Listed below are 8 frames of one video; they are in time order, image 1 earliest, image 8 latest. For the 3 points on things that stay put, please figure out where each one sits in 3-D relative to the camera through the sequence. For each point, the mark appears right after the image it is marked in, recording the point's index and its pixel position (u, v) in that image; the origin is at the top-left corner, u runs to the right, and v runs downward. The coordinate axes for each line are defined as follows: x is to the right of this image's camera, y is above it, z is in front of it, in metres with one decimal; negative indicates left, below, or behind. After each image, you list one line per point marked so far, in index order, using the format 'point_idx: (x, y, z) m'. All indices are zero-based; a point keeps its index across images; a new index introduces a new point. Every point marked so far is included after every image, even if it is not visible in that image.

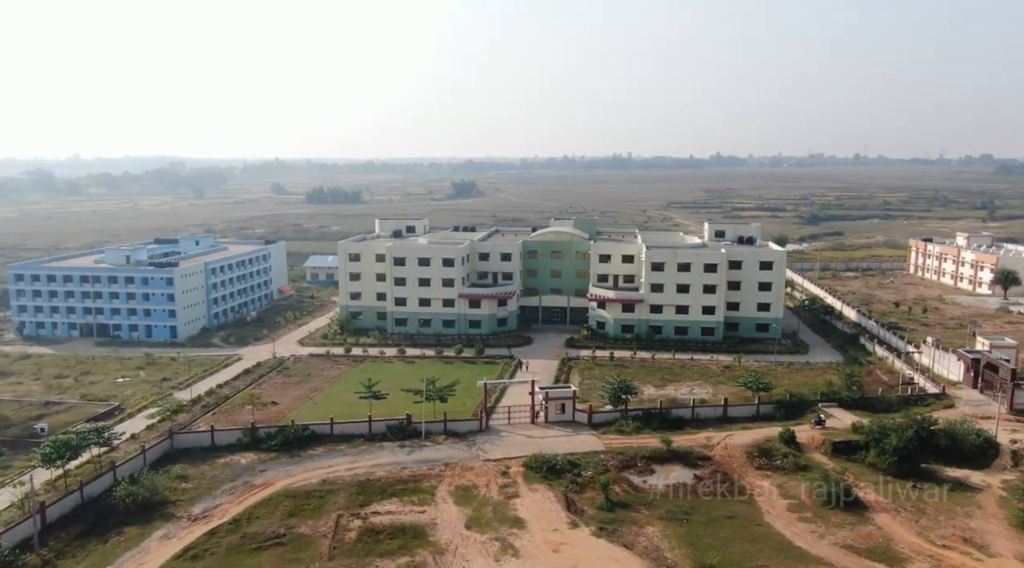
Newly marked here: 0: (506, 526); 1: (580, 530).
0: (0.0, -6.6, +19.3) m
1: (+1.9, -6.6, +19.0) m
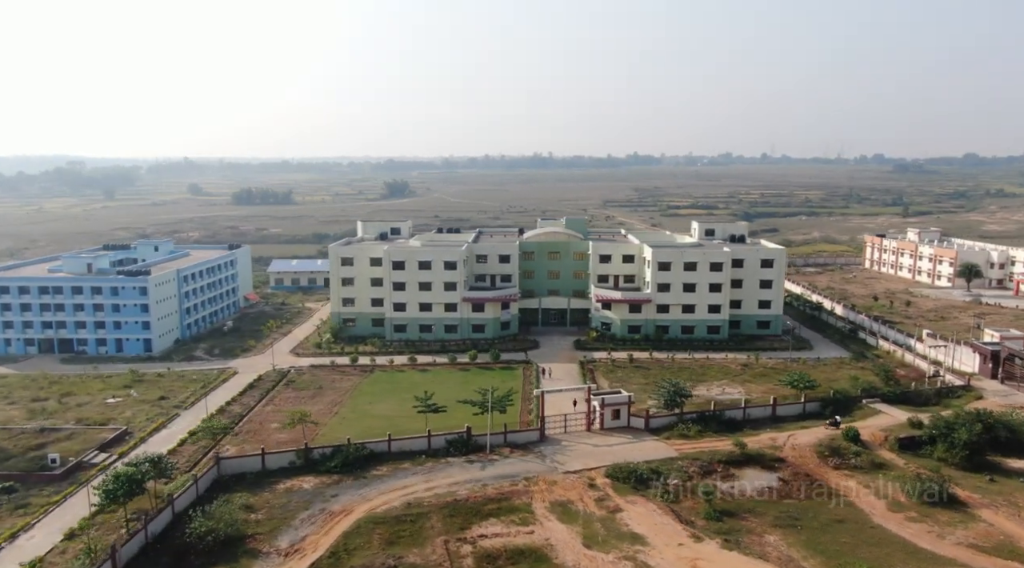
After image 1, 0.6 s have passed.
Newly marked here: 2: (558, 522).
0: (+3.1, -6.7, +18.4) m
1: (+5.1, -6.7, +18.3) m
2: (+1.4, -6.6, +19.6) m
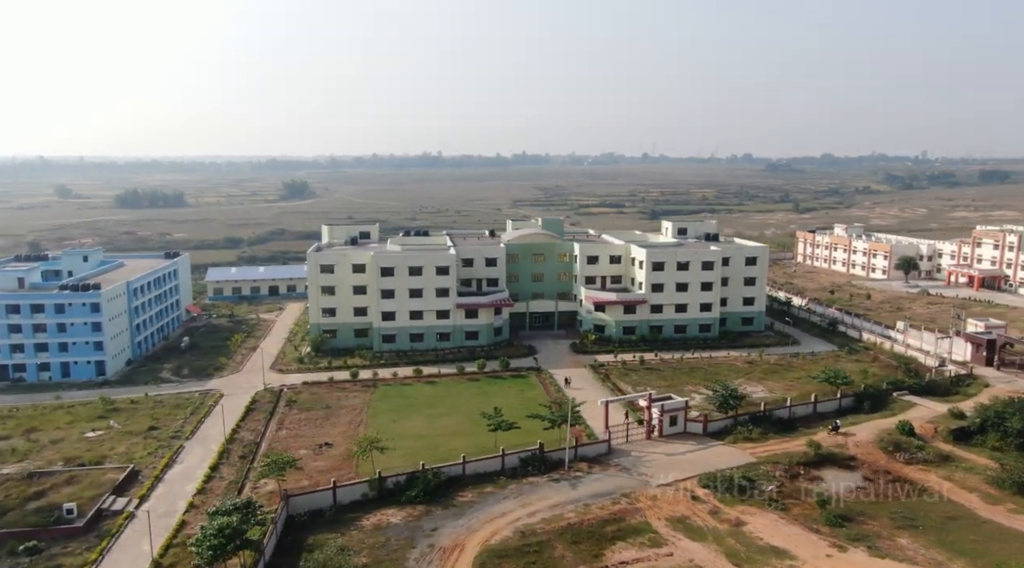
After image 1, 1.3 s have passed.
0: (+6.7, -6.9, +17.7) m
1: (+8.6, -6.8, +18.0) m
2: (+4.8, -6.8, +18.7) m
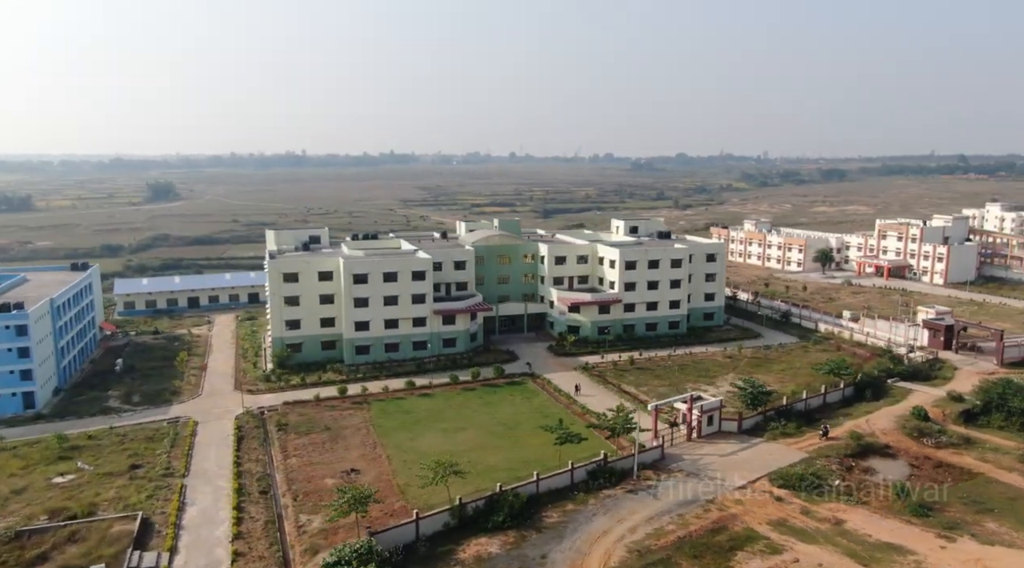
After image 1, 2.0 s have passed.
0: (+9.8, -6.8, +18.0) m
1: (+11.7, -6.7, +18.5) m
2: (+7.7, -6.8, +18.5) m
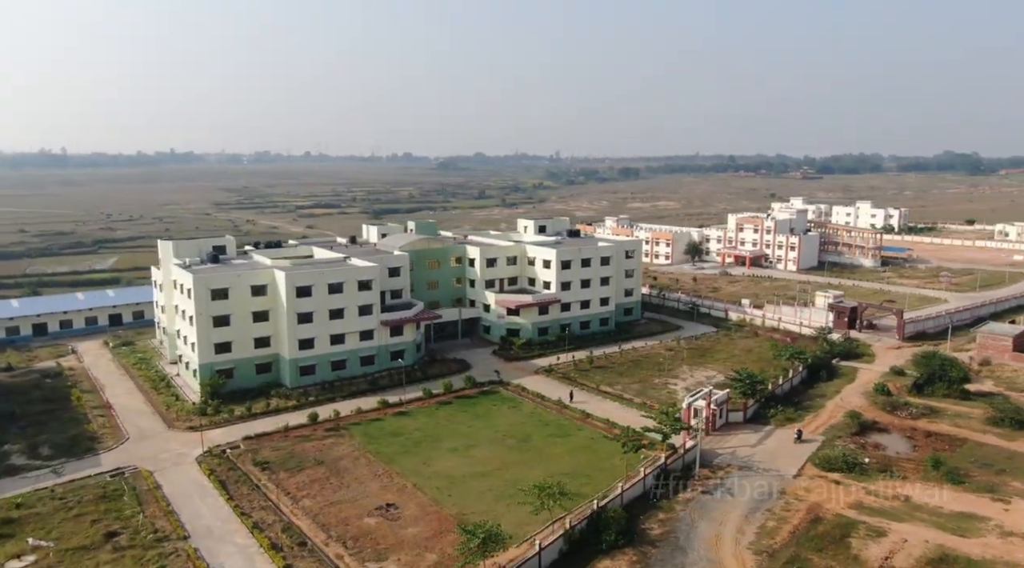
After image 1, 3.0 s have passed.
0: (+12.9, -6.6, +19.7) m
1: (+14.5, -6.3, +20.7) m
2: (+10.7, -6.6, +19.7) m
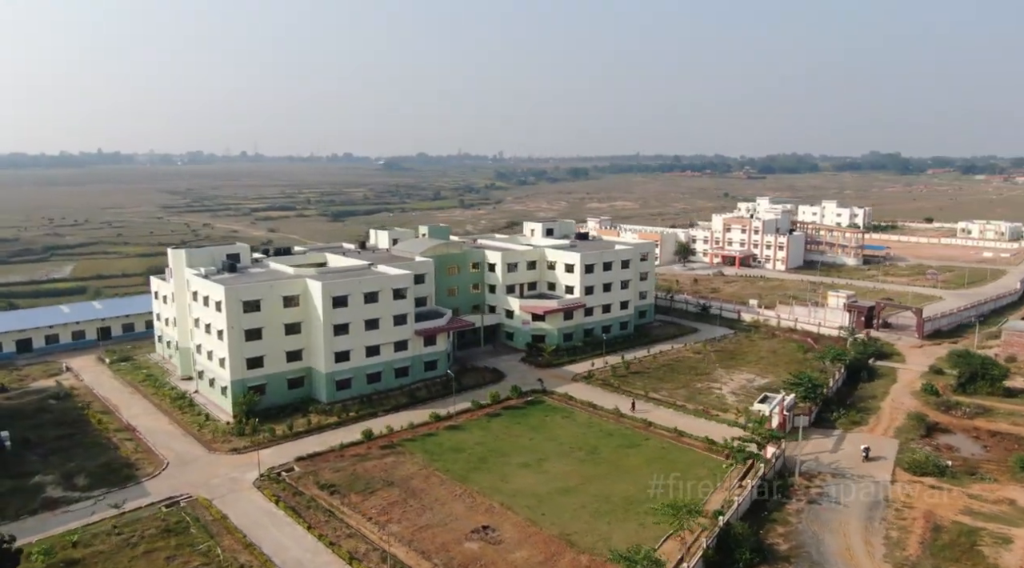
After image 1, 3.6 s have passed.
0: (+16.2, -6.7, +19.9) m
1: (+17.7, -6.4, +21.0) m
2: (+14.0, -6.8, +19.8) m
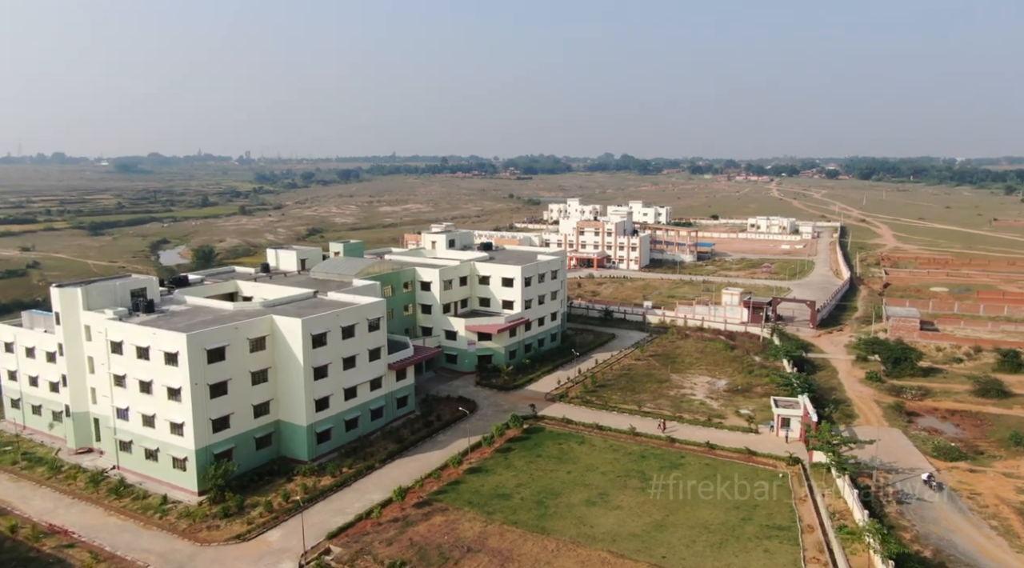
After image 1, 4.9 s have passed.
0: (+19.6, -6.6, +23.4) m
1: (+20.8, -6.3, +25.0) m
2: (+17.7, -6.8, +22.6) m
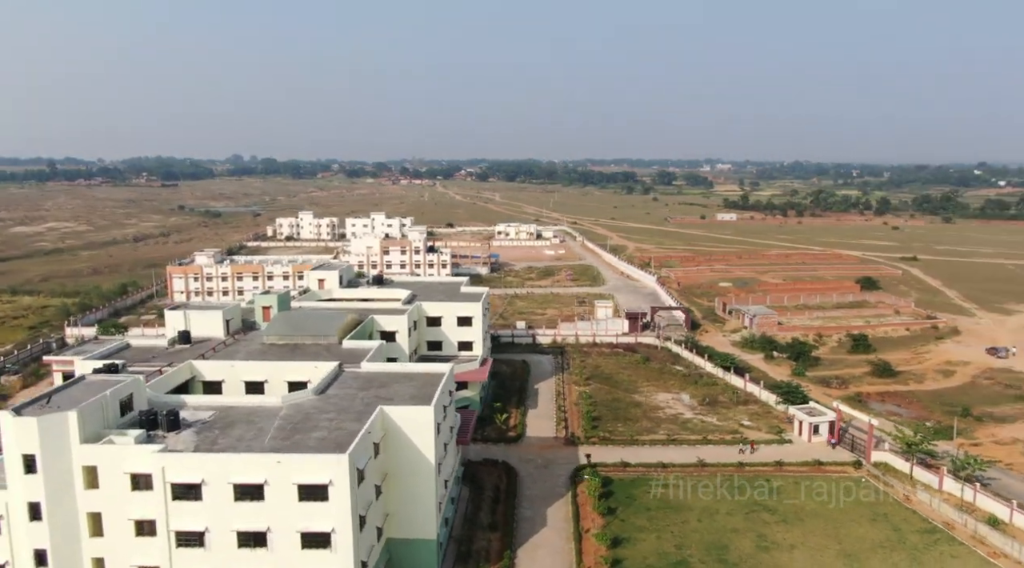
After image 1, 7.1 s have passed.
0: (+24.2, -6.8, +31.5) m
1: (+24.4, -6.4, +33.4) m
2: (+22.8, -7.1, +29.9) m
